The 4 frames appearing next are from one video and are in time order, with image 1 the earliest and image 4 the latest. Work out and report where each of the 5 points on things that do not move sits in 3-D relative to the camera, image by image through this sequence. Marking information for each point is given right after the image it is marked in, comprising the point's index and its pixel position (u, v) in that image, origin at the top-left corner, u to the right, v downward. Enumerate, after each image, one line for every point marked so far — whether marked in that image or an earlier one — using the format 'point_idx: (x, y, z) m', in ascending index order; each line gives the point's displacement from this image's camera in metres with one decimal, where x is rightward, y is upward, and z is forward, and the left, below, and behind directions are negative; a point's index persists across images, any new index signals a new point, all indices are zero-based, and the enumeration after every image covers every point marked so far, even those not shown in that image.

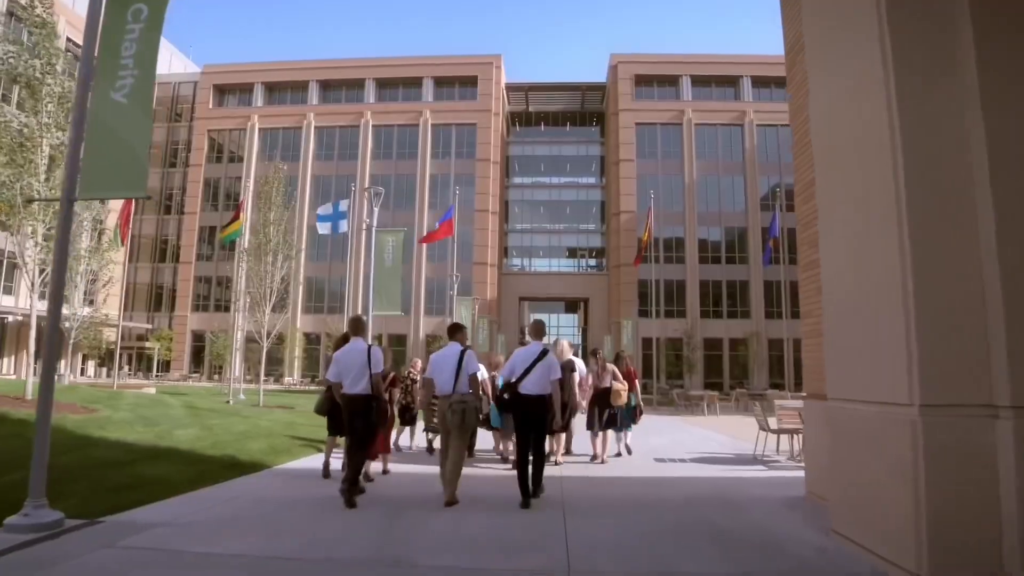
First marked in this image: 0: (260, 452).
0: (-3.4, -2.2, +8.1) m
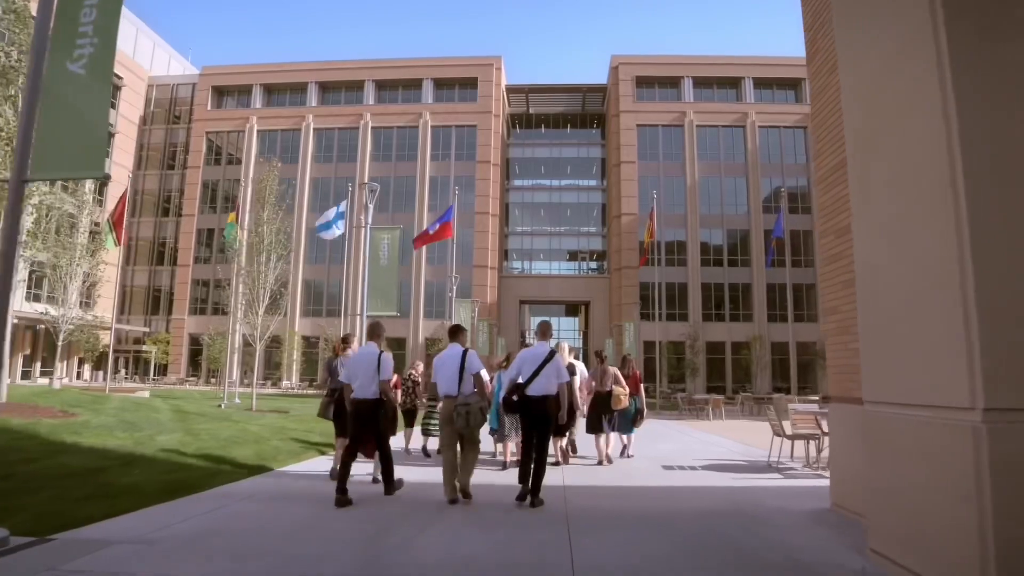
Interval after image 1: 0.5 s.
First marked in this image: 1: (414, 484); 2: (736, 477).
0: (-3.4, -2.1, +7.7) m
1: (-1.2, -2.4, +7.4) m
2: (+2.5, -2.1, +6.7) m
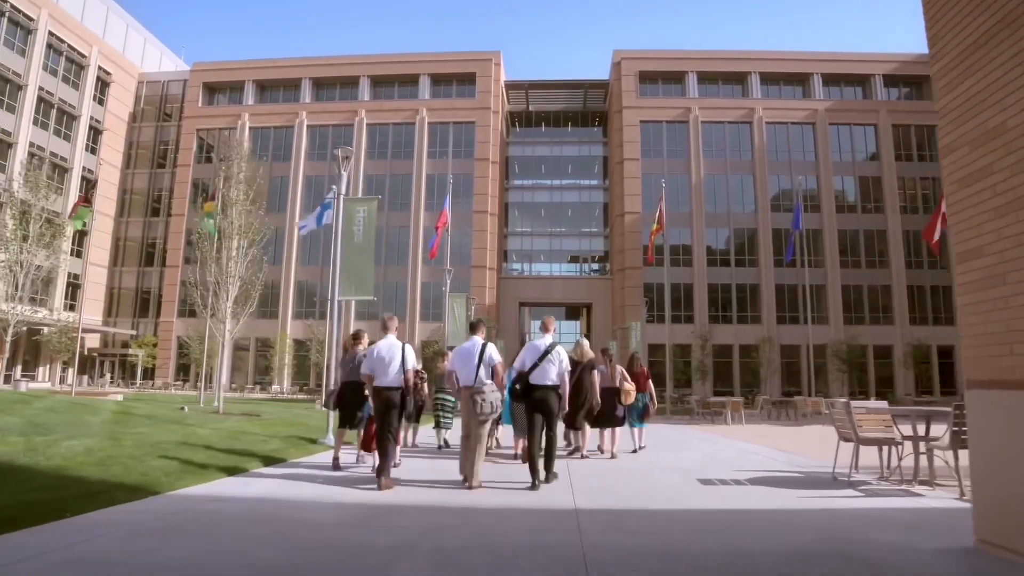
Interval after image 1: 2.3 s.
0: (-3.4, -1.8, +6.1) m
1: (-1.3, -2.0, +5.9) m
2: (+2.4, -1.8, +5.1) m
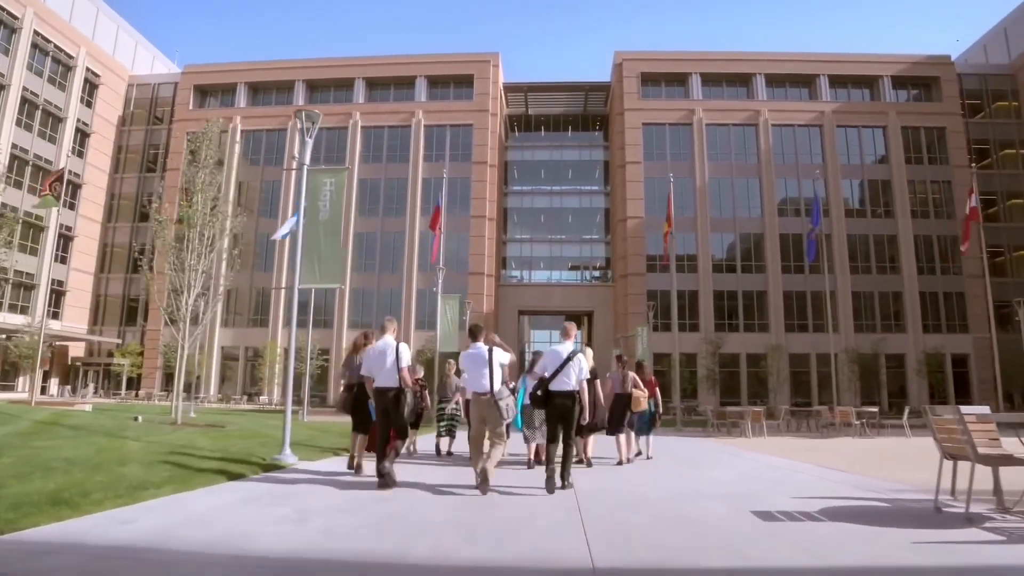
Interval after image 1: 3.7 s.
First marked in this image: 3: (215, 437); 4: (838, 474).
0: (-3.5, -1.6, +4.6) m
1: (-1.3, -1.8, +4.4) m
2: (+2.4, -1.5, +3.6) m
3: (-4.8, -2.4, +9.9) m
4: (+3.8, -2.2, +7.1) m
